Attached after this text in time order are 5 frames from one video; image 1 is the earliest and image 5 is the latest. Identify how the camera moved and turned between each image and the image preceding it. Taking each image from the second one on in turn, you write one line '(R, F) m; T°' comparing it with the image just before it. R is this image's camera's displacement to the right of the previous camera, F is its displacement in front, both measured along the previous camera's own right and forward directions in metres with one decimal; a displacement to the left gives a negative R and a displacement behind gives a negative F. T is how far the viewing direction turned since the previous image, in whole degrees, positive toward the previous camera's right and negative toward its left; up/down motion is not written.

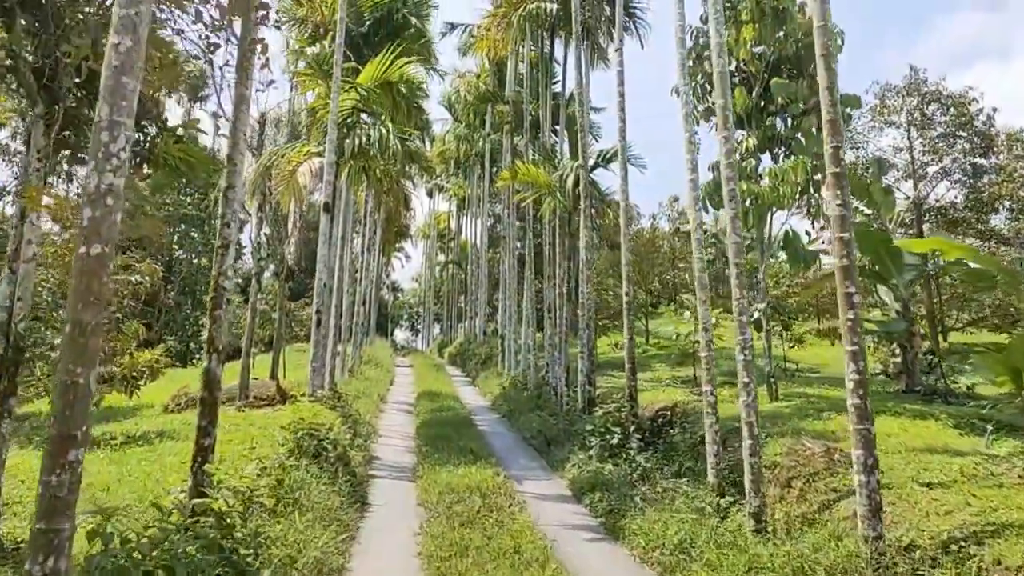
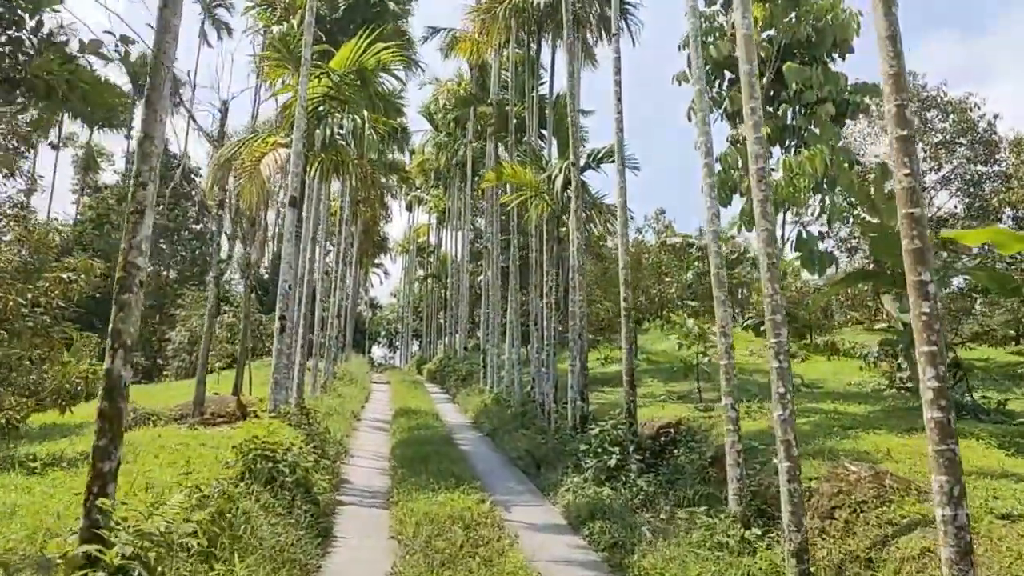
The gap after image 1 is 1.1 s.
(-0.1, +1.4) m; +1°
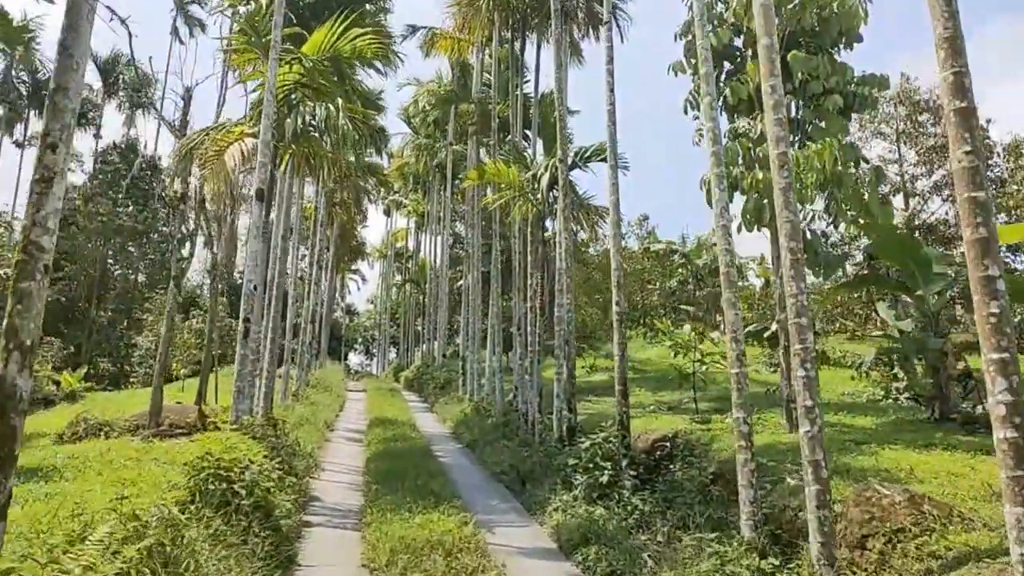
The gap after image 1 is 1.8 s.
(-0.1, +0.9) m; +1°
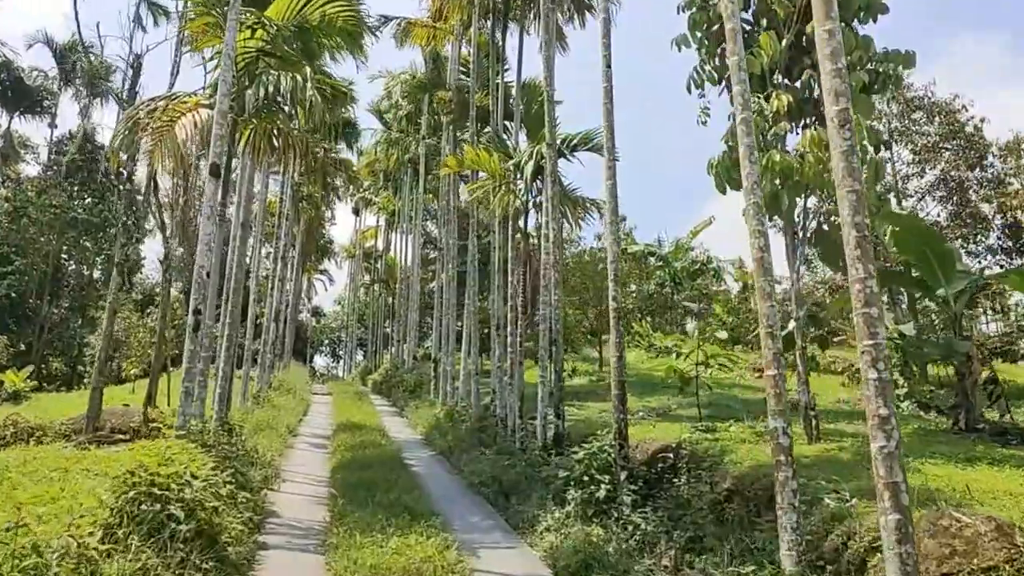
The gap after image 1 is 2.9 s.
(-0.2, +1.3) m; +2°
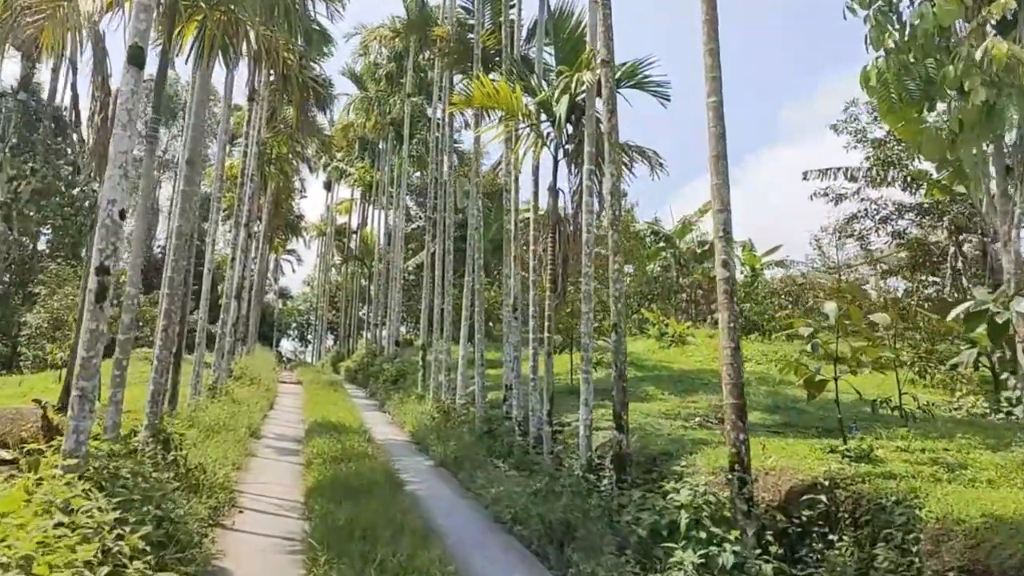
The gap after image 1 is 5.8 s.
(-0.9, +3.6) m; +2°
